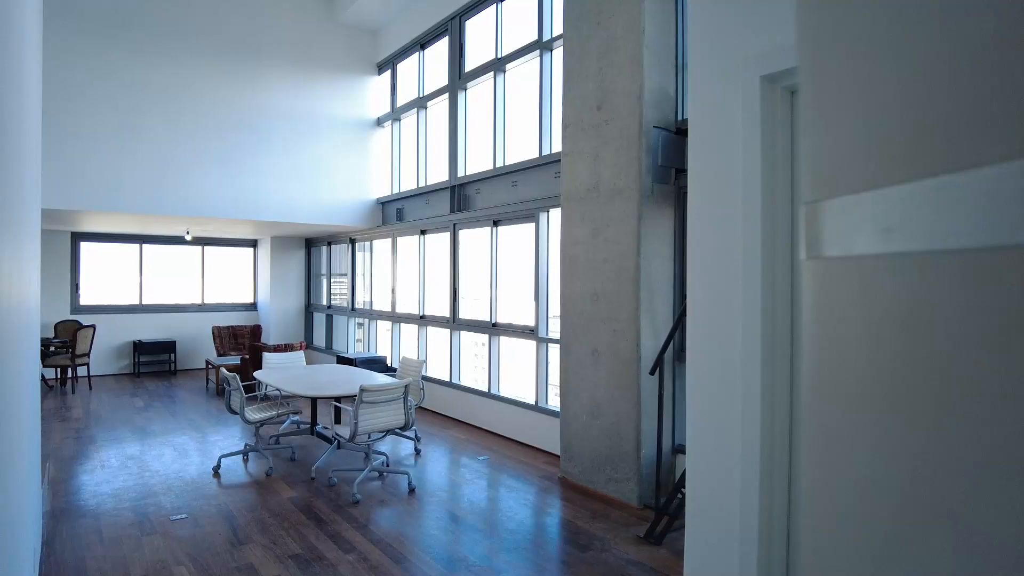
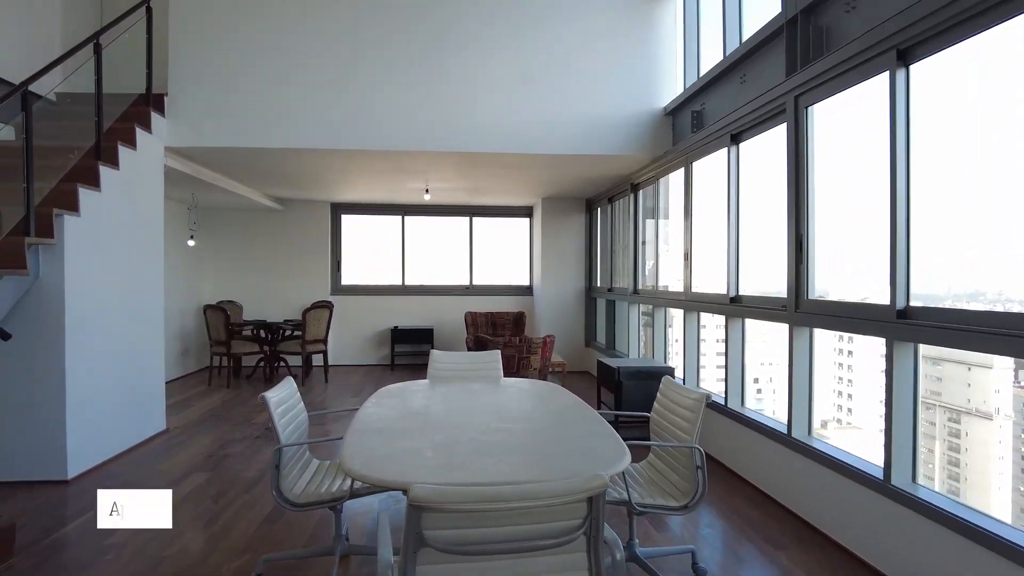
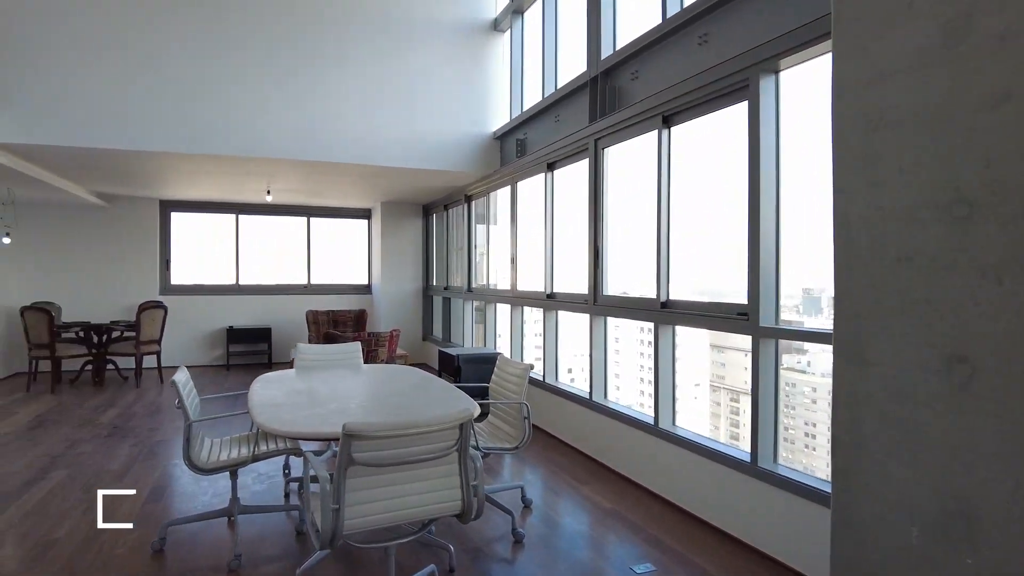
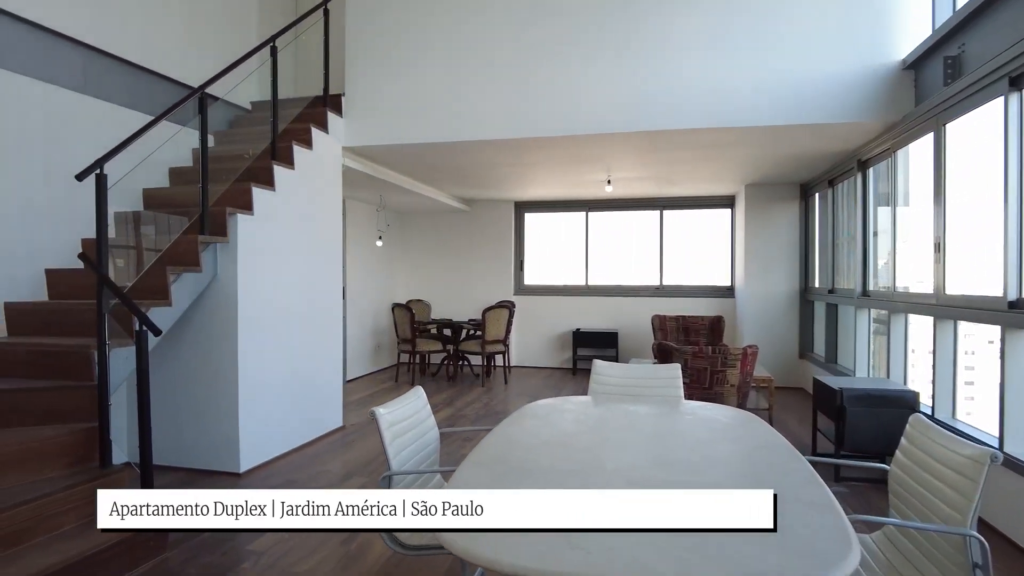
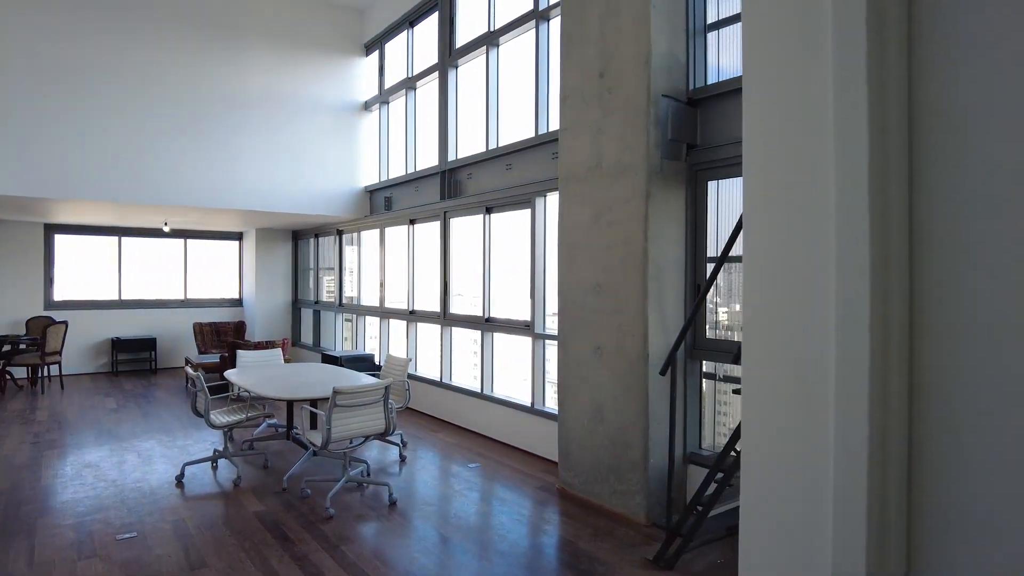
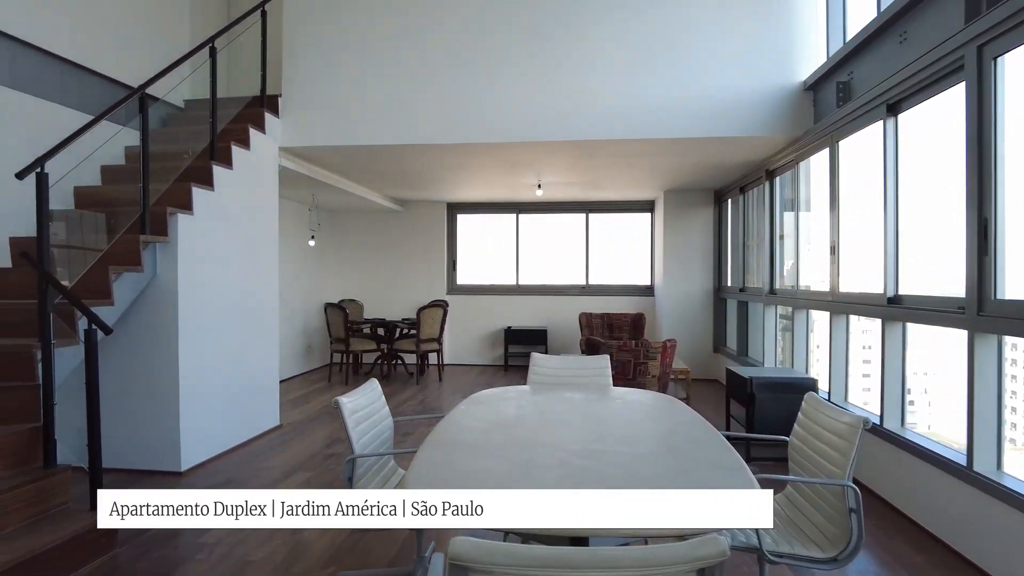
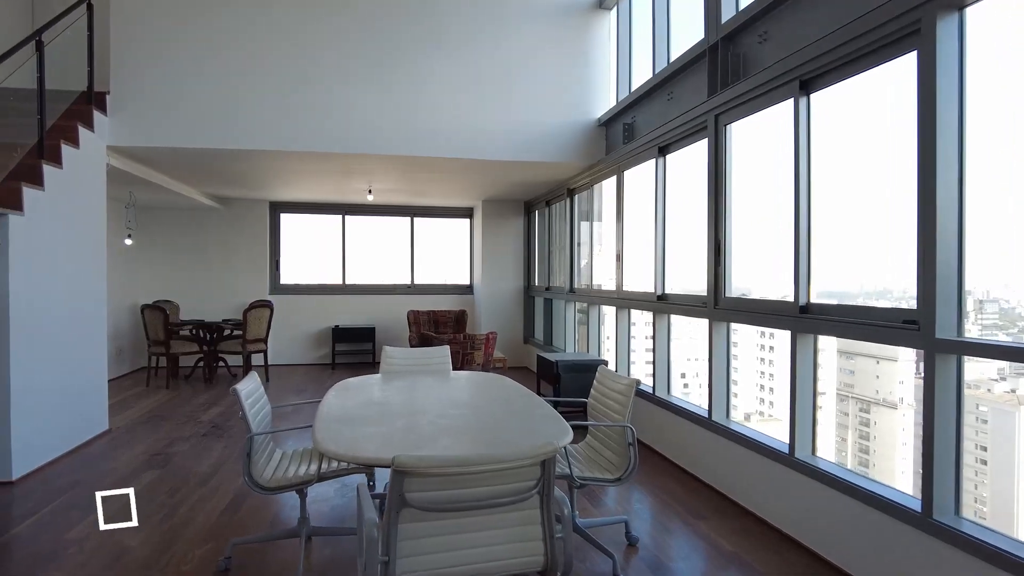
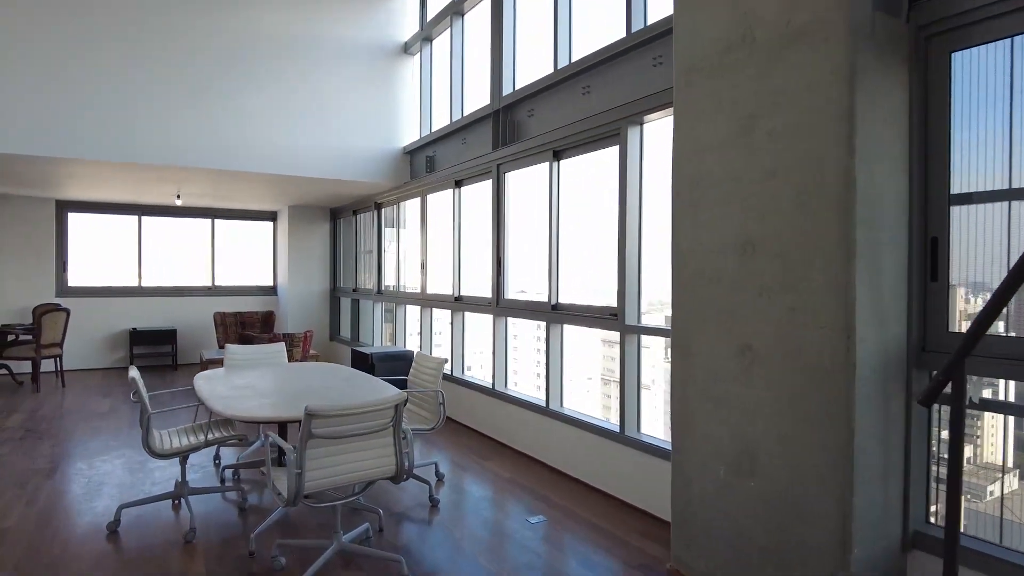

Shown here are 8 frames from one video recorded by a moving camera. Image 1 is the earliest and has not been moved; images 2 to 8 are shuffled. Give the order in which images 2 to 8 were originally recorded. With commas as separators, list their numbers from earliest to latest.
5, 8, 3, 7, 2, 6, 4
